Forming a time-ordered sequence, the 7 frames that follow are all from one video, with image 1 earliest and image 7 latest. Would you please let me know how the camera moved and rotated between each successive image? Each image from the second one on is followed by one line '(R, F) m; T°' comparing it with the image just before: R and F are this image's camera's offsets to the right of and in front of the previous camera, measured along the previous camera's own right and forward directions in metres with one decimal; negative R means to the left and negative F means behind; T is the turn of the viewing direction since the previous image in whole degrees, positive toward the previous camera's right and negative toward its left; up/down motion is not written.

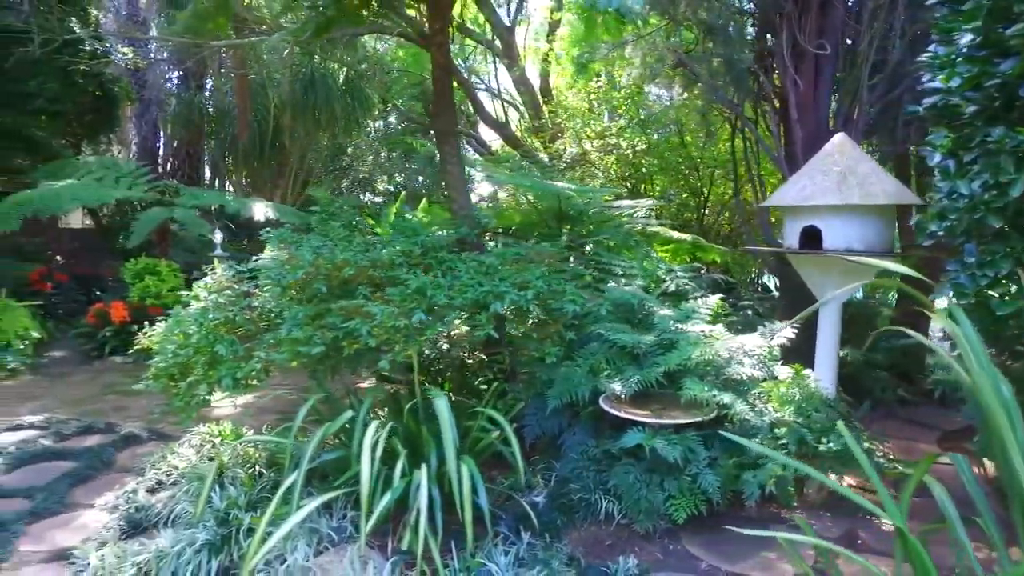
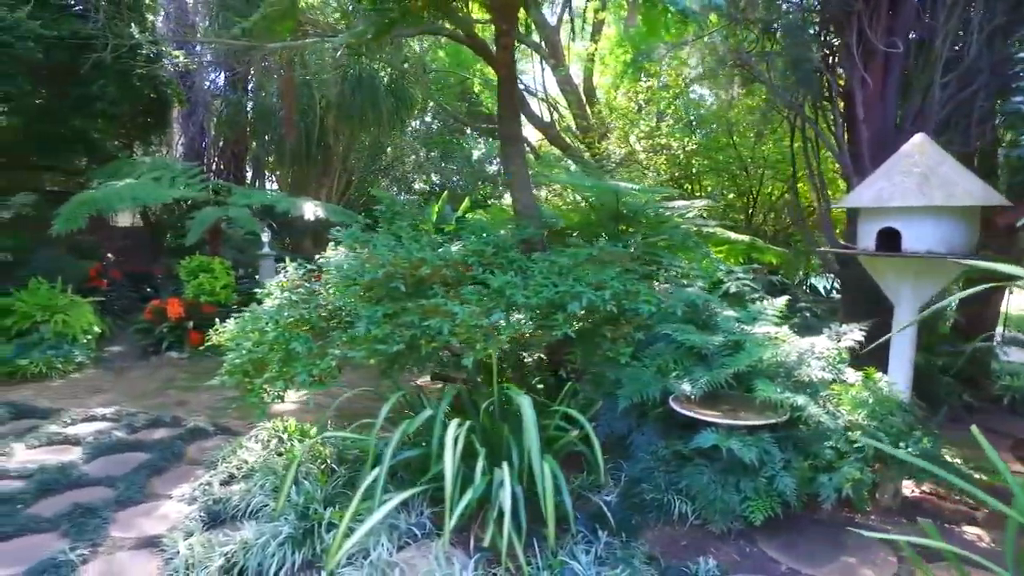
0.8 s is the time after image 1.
(-0.2, 0.0) m; -2°
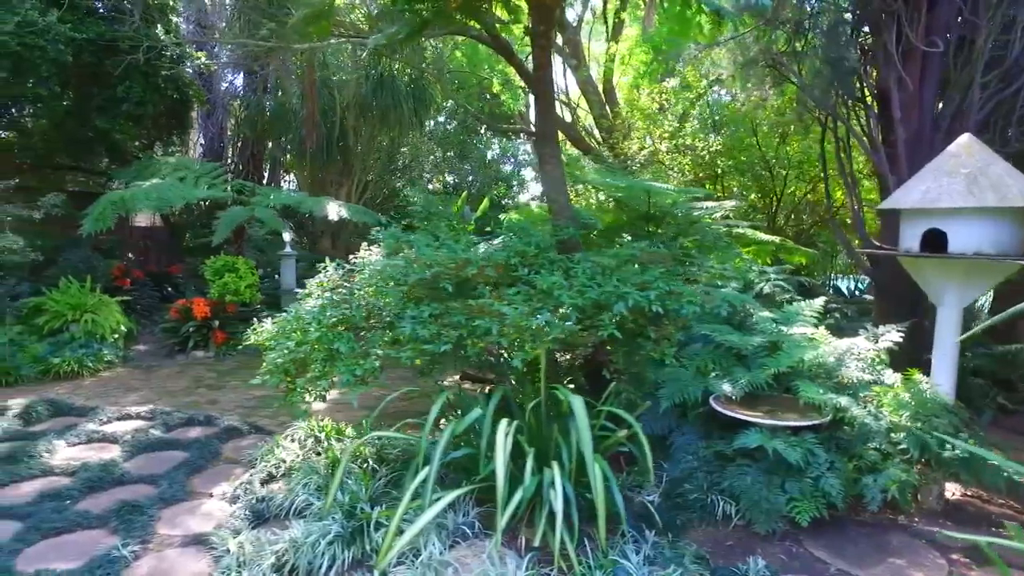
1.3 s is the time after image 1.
(-0.2, 0.0) m; -1°
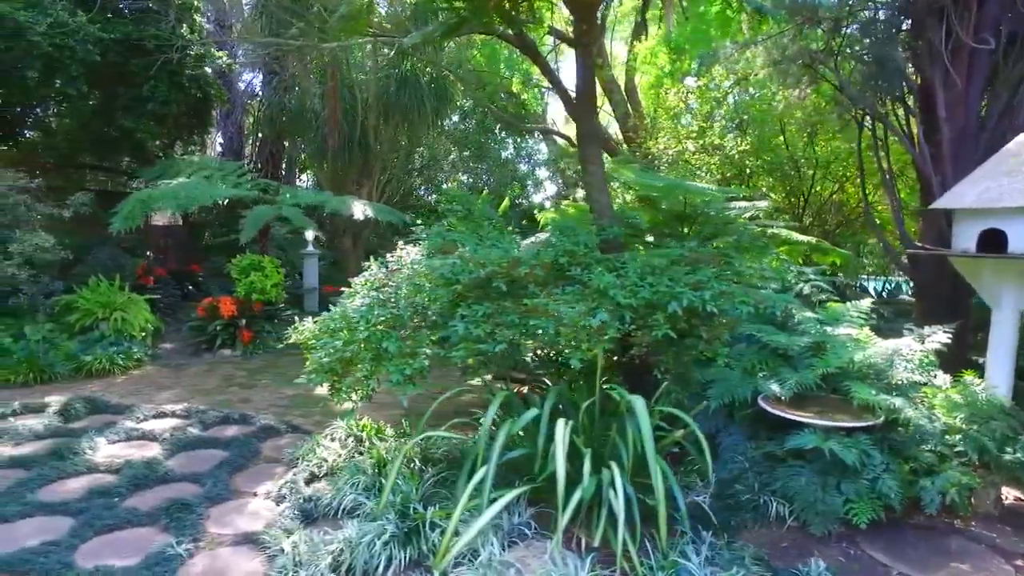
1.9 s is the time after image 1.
(-0.2, 0.0) m; -1°
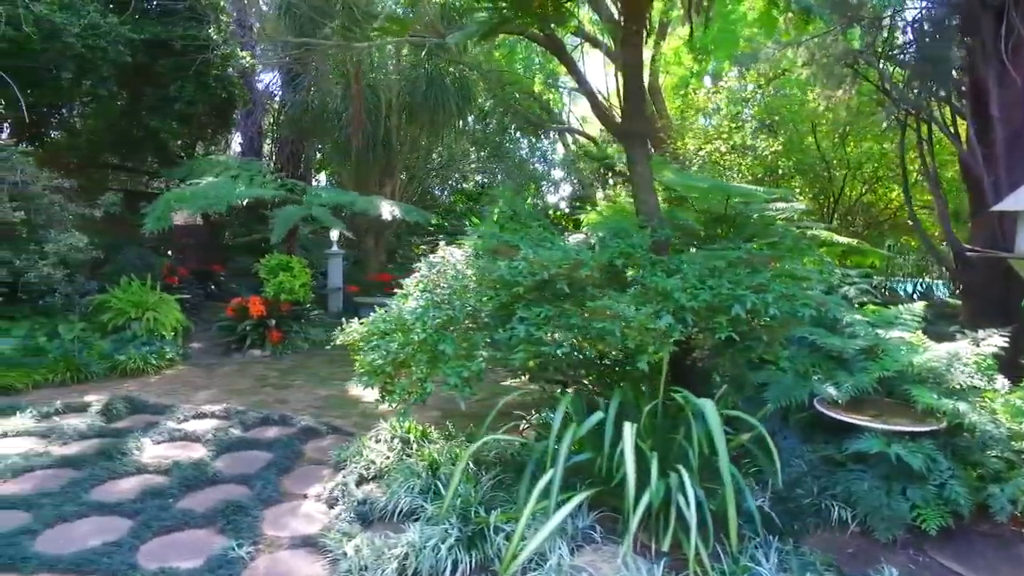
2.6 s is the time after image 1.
(-0.2, 0.0) m; 0°
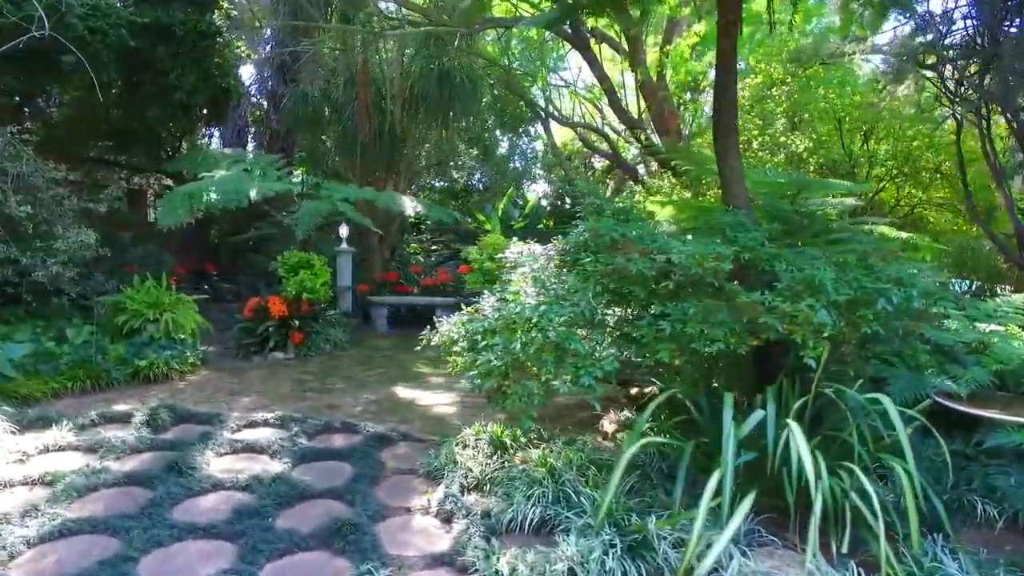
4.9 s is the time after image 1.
(-0.8, +0.2) m; +4°
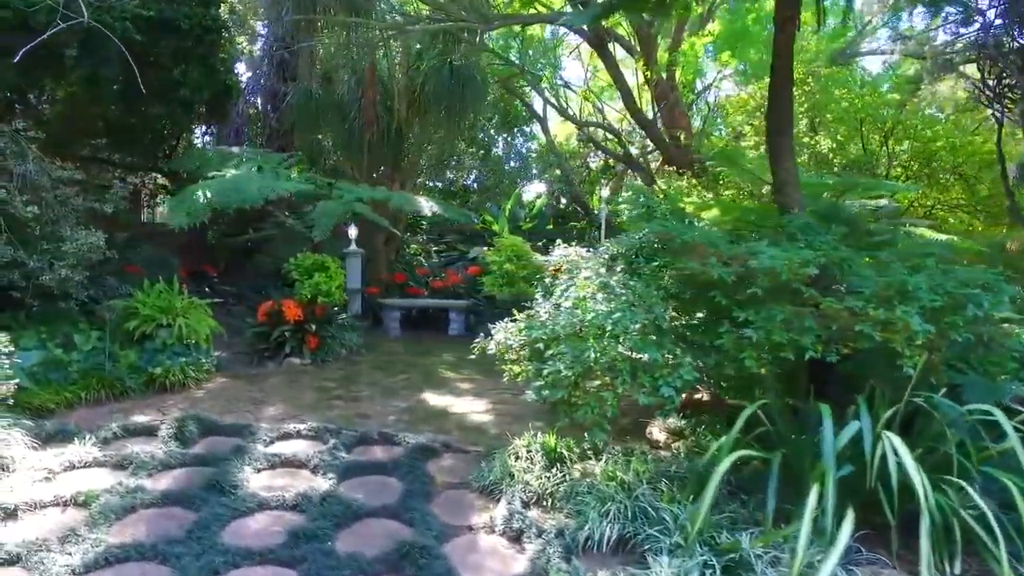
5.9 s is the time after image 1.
(-0.4, +0.2) m; +2°
